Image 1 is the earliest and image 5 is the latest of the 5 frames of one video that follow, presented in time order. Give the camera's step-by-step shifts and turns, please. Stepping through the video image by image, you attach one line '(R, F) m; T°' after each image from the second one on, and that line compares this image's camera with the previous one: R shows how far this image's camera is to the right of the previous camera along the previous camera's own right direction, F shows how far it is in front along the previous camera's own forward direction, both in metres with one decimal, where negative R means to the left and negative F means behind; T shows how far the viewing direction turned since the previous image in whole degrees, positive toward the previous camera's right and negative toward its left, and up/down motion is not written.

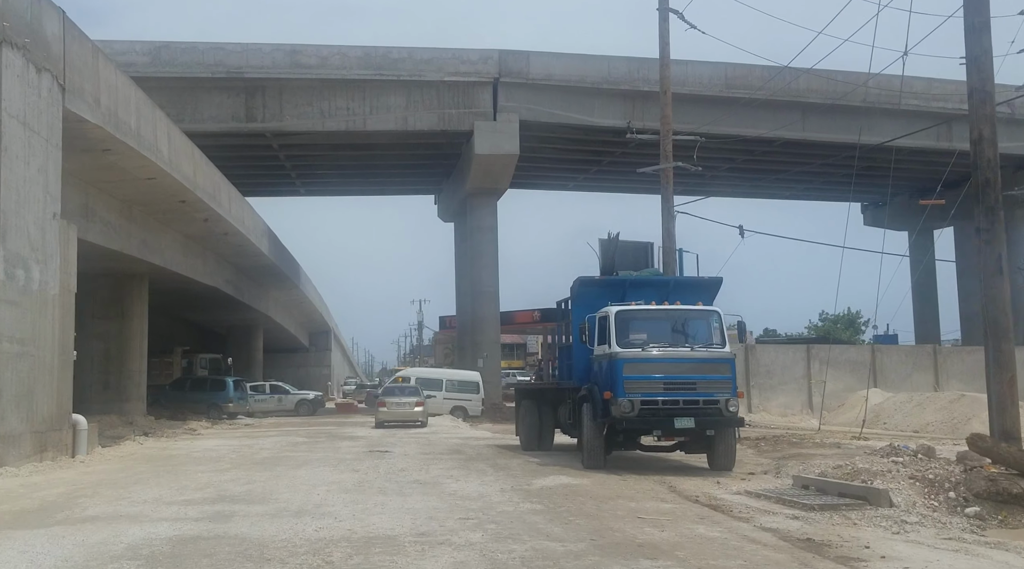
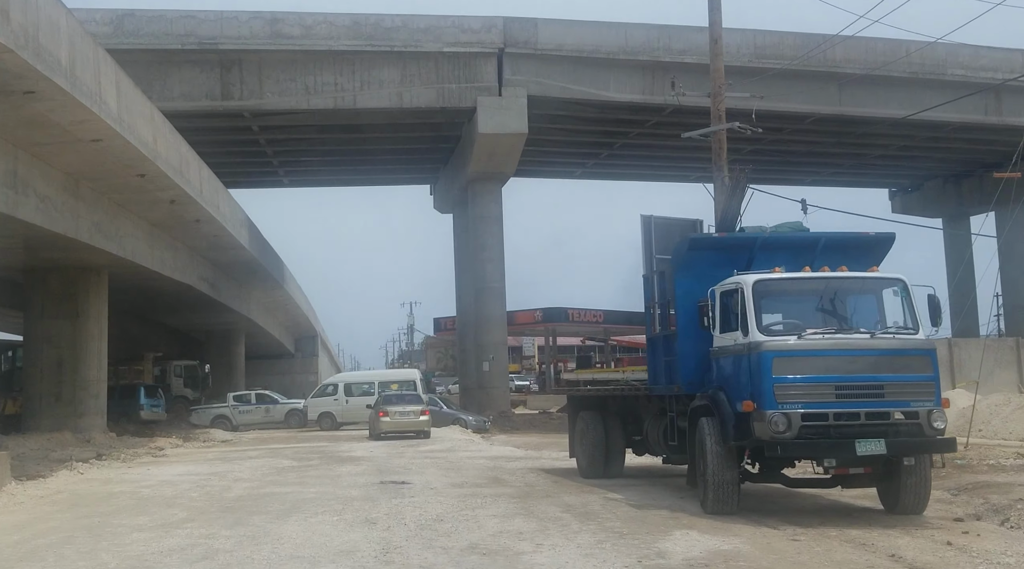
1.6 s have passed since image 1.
(-1.0, +4.2) m; +1°
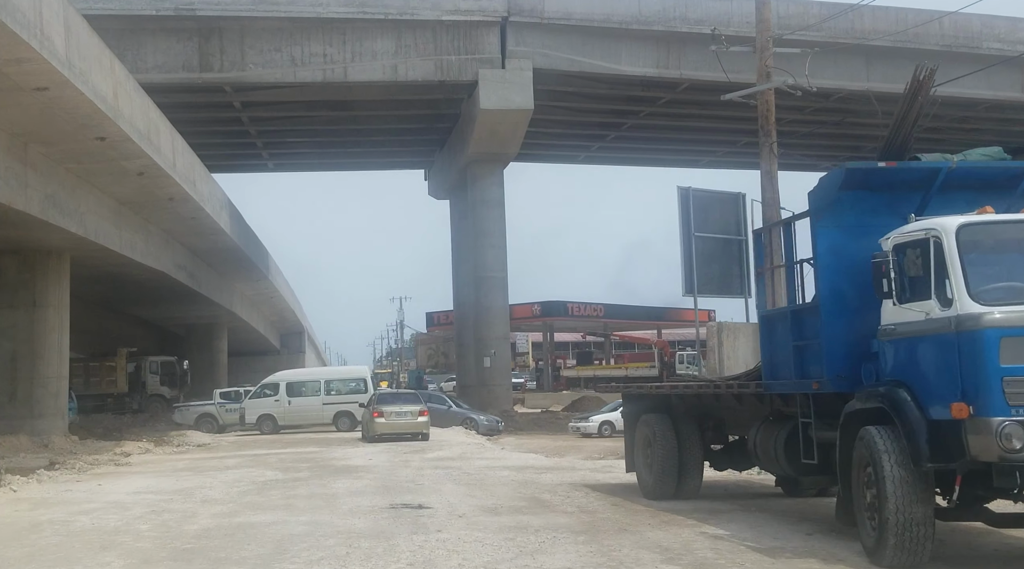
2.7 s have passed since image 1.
(-0.7, +2.9) m; +1°
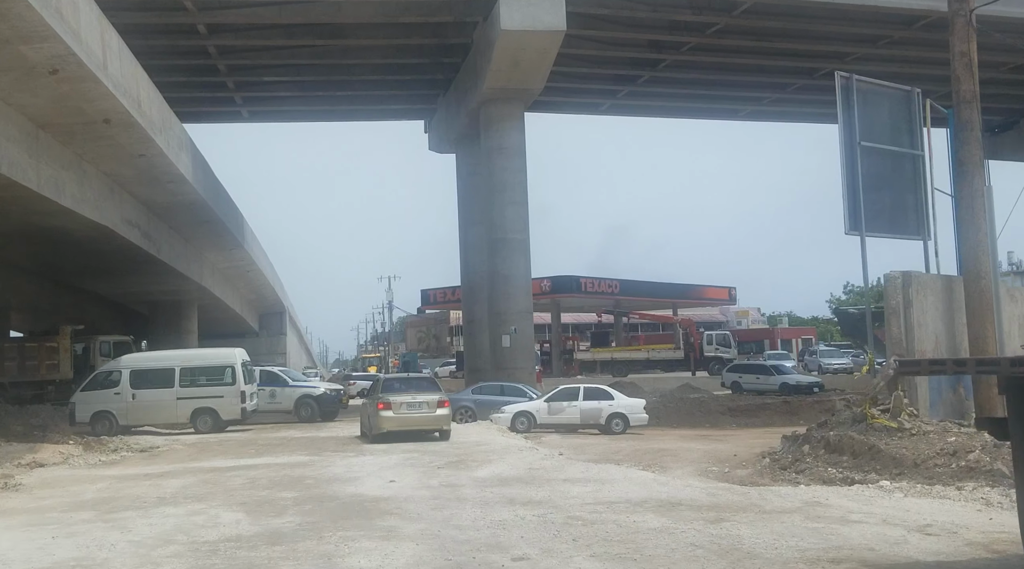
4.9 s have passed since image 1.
(-1.5, +6.2) m; +1°
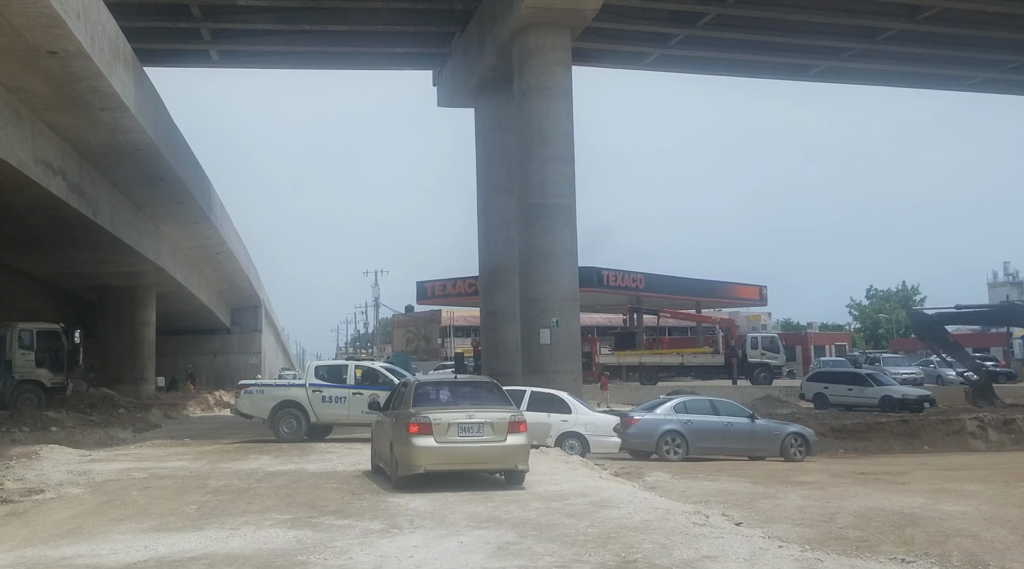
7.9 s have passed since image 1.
(-1.7, +7.1) m; +1°
